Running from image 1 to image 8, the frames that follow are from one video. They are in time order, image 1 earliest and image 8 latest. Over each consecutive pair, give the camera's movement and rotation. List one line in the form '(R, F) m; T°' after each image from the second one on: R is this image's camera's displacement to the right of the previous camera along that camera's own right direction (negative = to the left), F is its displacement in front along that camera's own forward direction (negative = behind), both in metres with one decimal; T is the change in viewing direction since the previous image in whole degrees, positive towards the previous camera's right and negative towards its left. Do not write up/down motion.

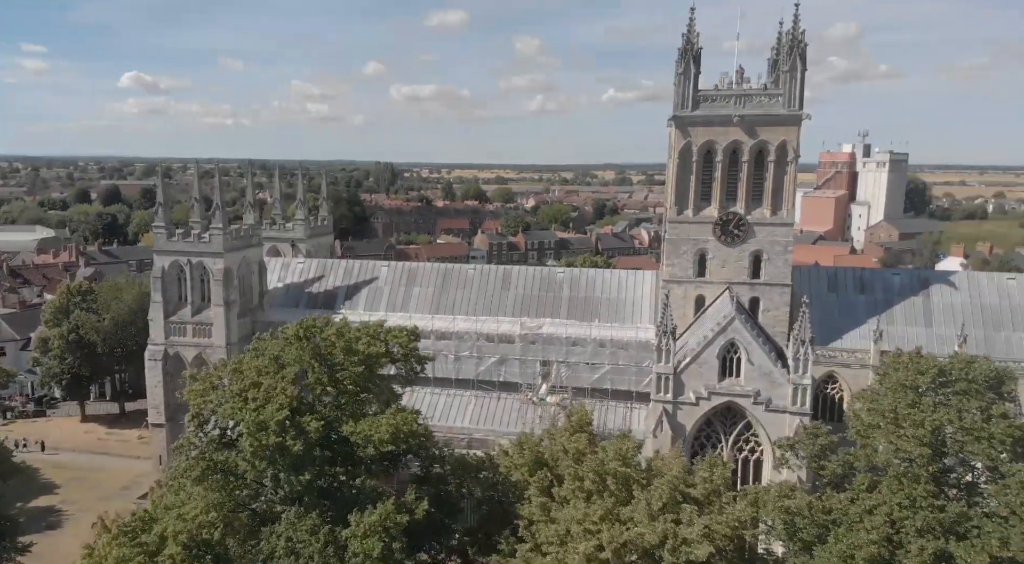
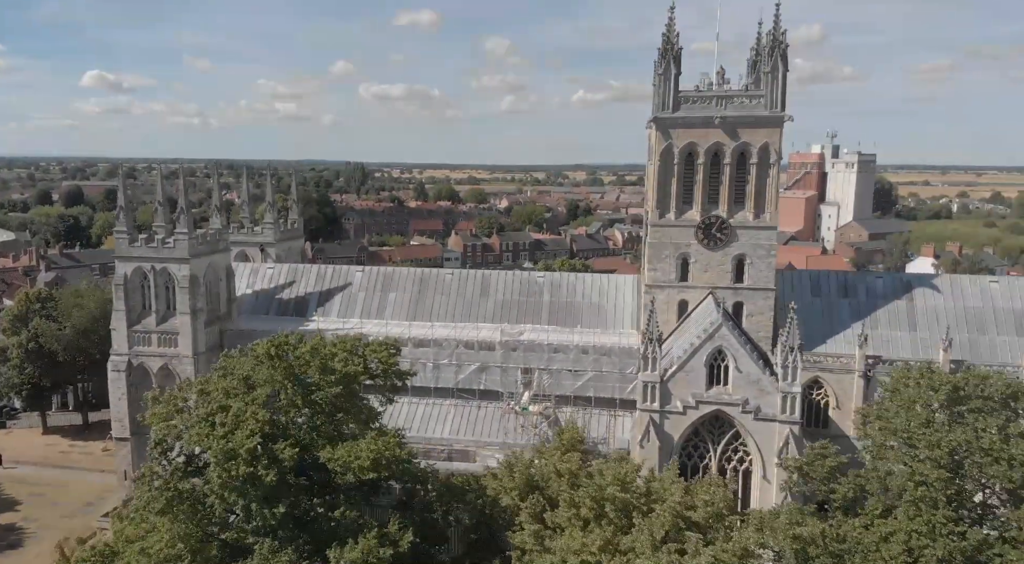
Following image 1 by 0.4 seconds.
(-0.3, +1.0) m; +2°
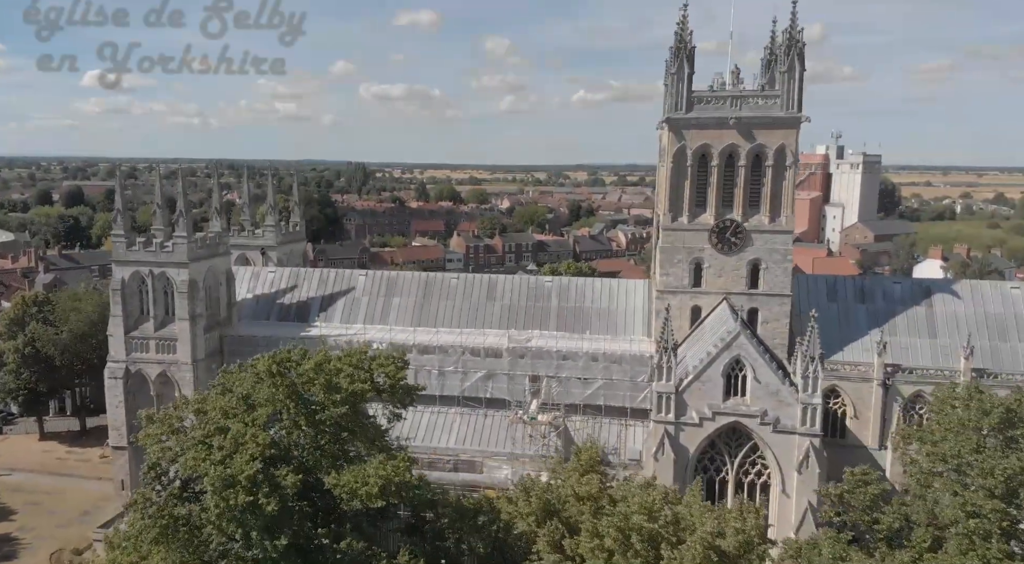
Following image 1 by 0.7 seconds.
(-0.3, +1.0) m; 0°
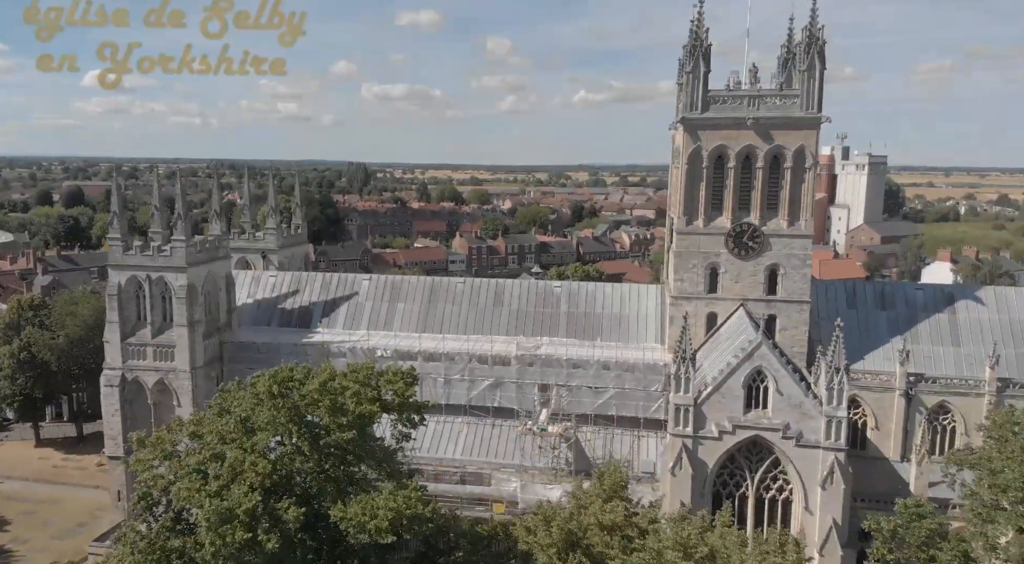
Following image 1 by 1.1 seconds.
(-0.3, +1.1) m; 0°
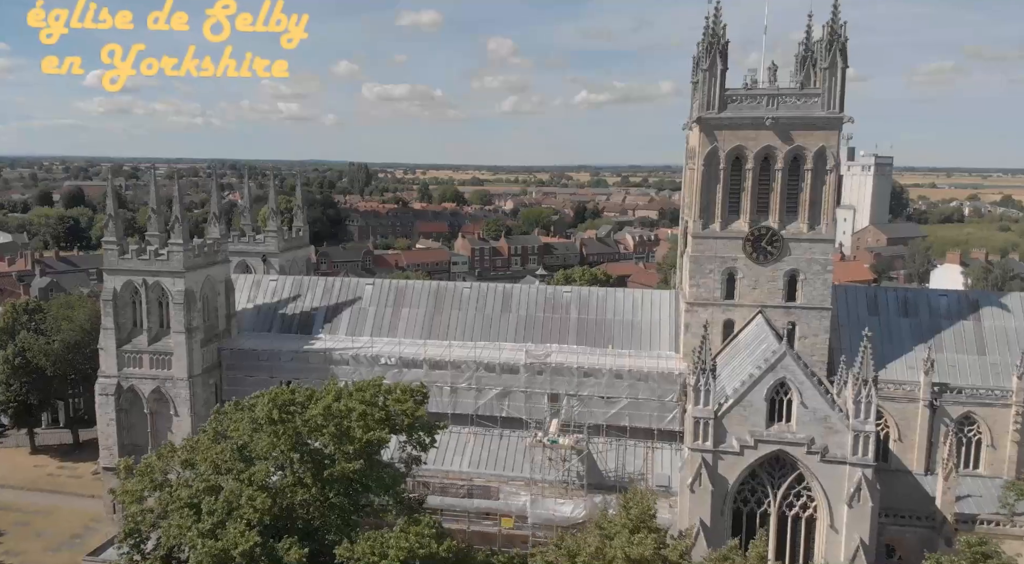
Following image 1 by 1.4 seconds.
(-0.3, +1.2) m; 0°
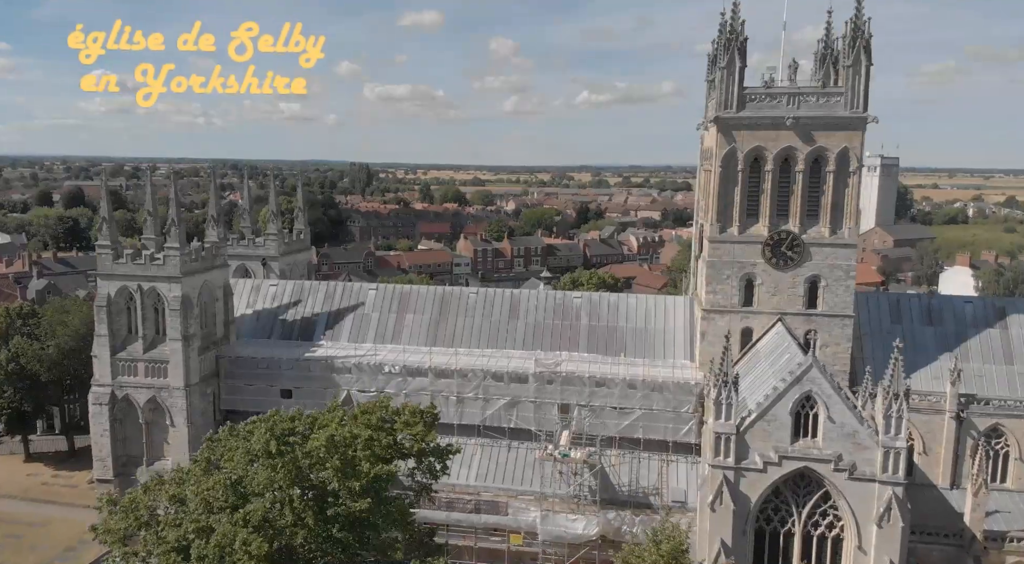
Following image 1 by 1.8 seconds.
(-0.3, +1.2) m; 0°
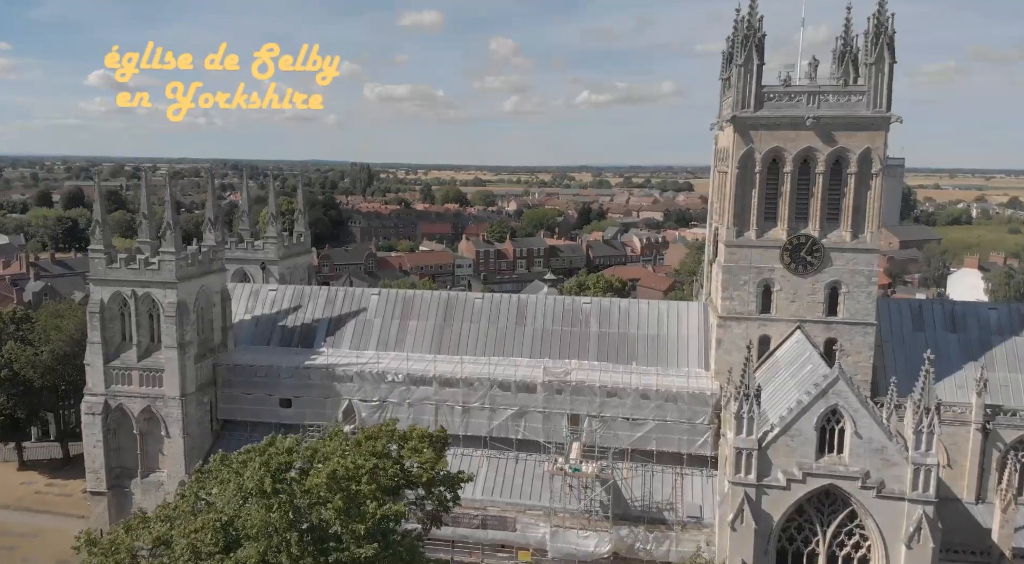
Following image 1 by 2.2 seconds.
(-0.3, +1.2) m; 0°
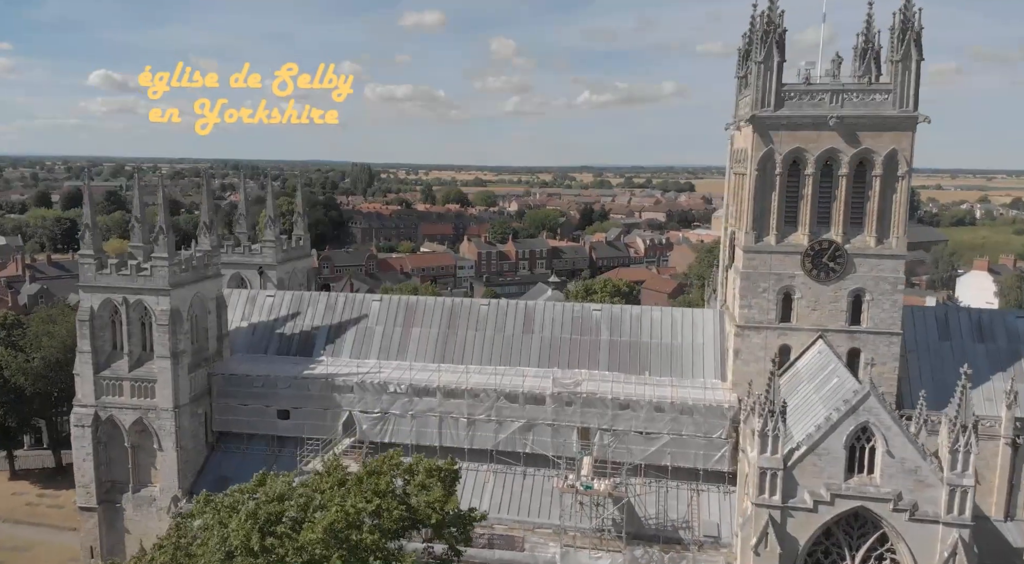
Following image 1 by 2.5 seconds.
(-0.2, +1.3) m; 0°
